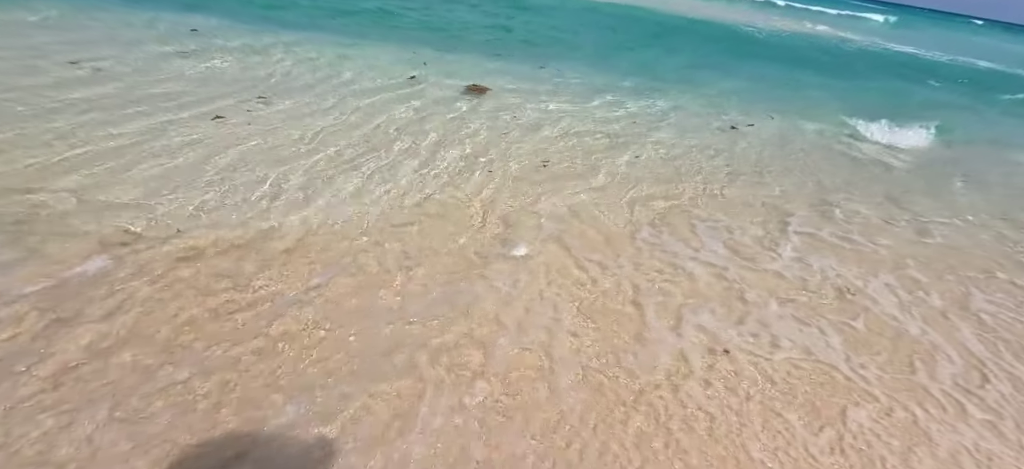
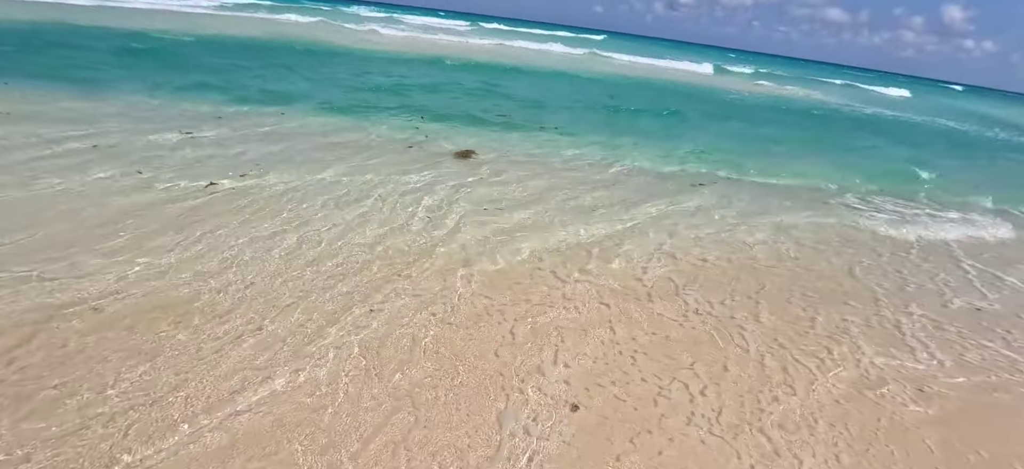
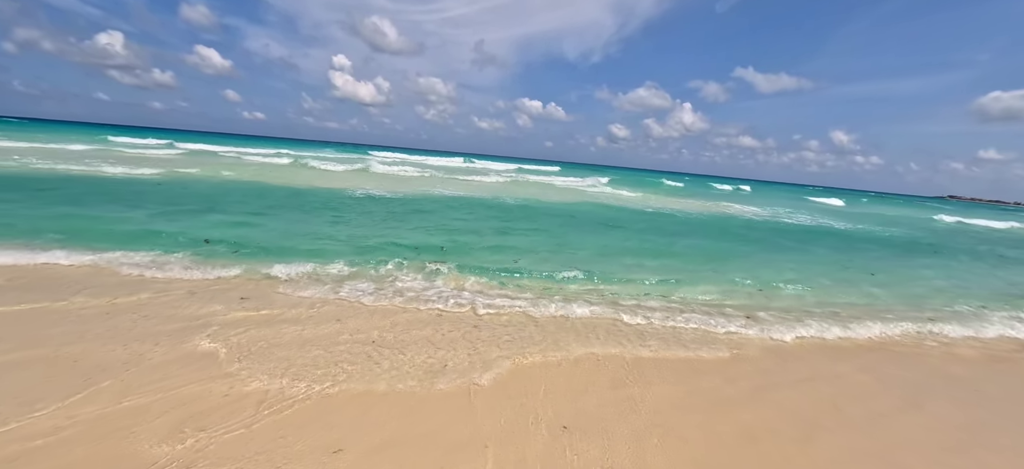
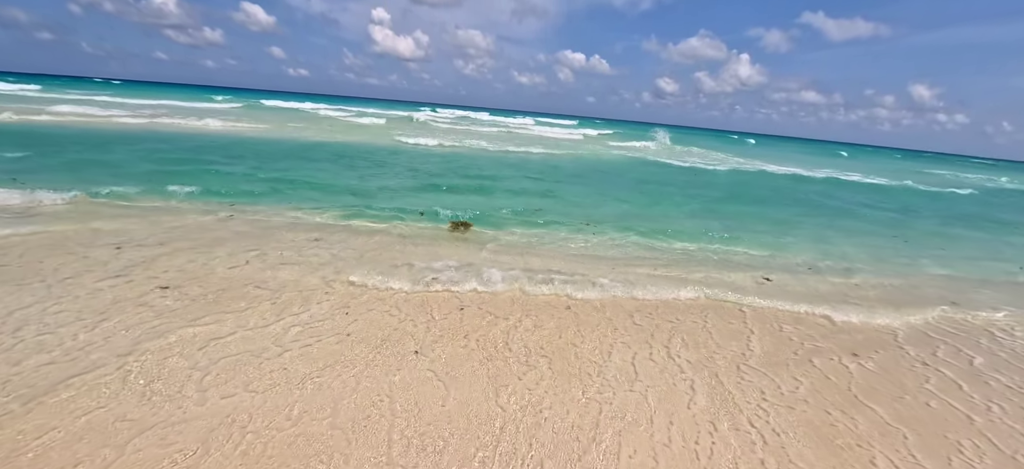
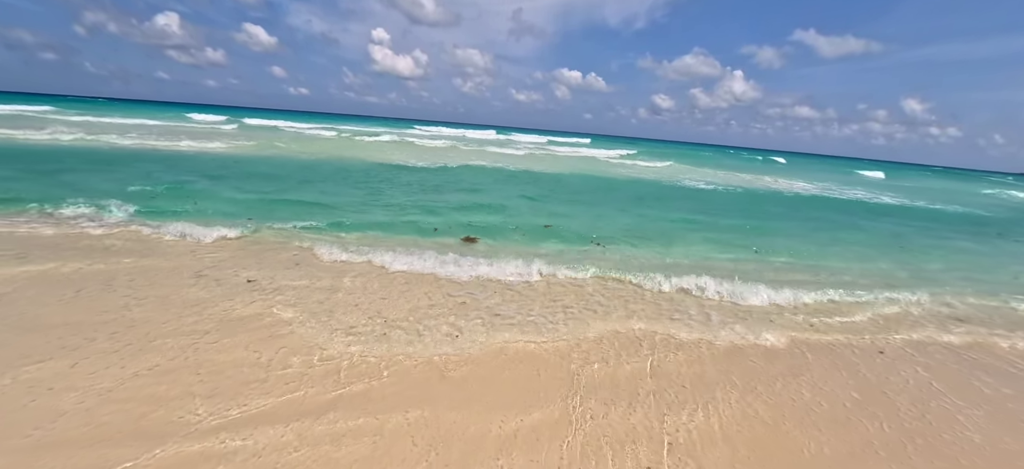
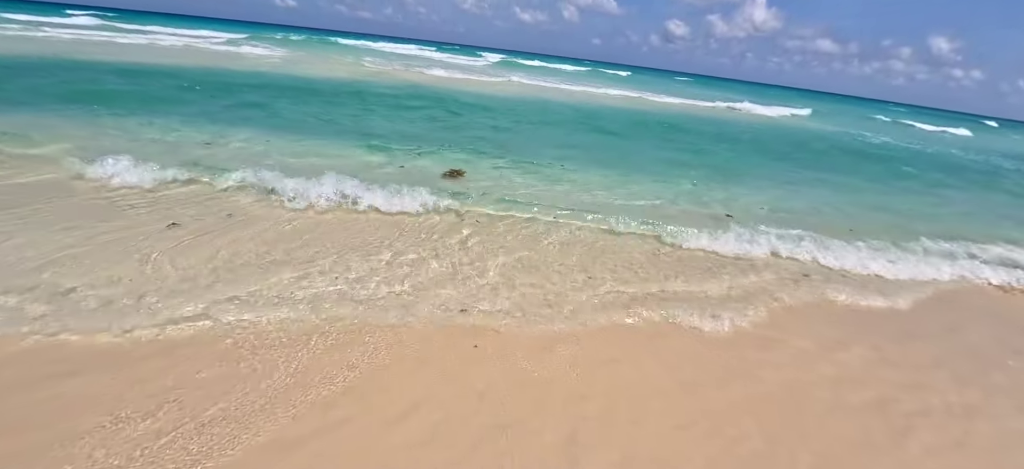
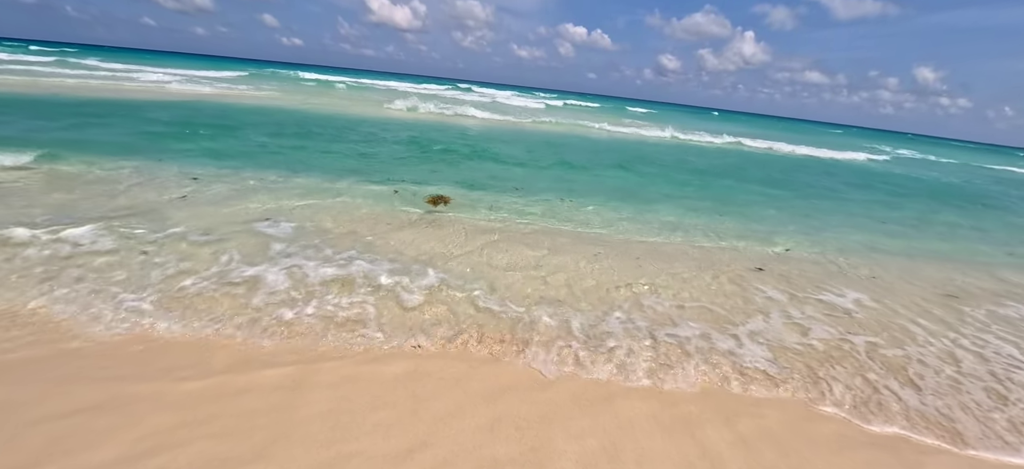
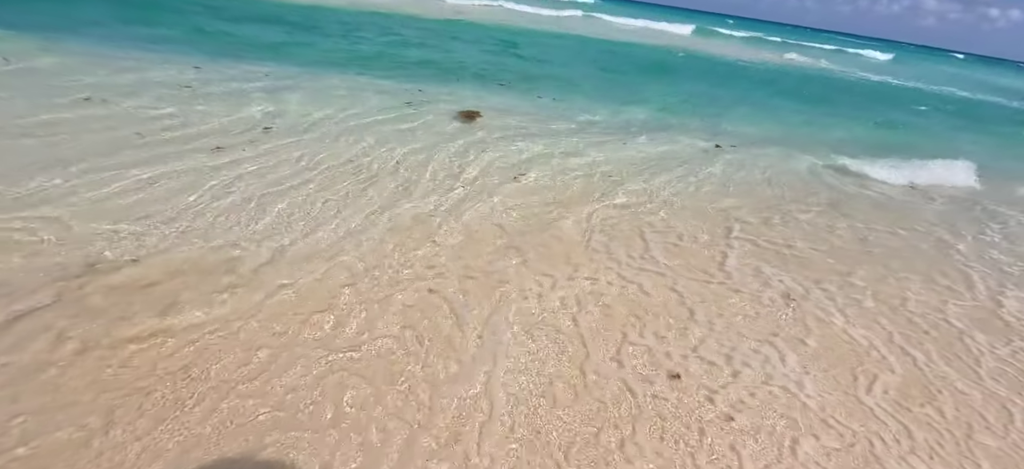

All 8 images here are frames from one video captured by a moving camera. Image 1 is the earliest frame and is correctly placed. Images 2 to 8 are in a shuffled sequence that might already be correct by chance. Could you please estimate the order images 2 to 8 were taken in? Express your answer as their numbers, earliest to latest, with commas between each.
8, 2, 6, 7, 4, 5, 3
